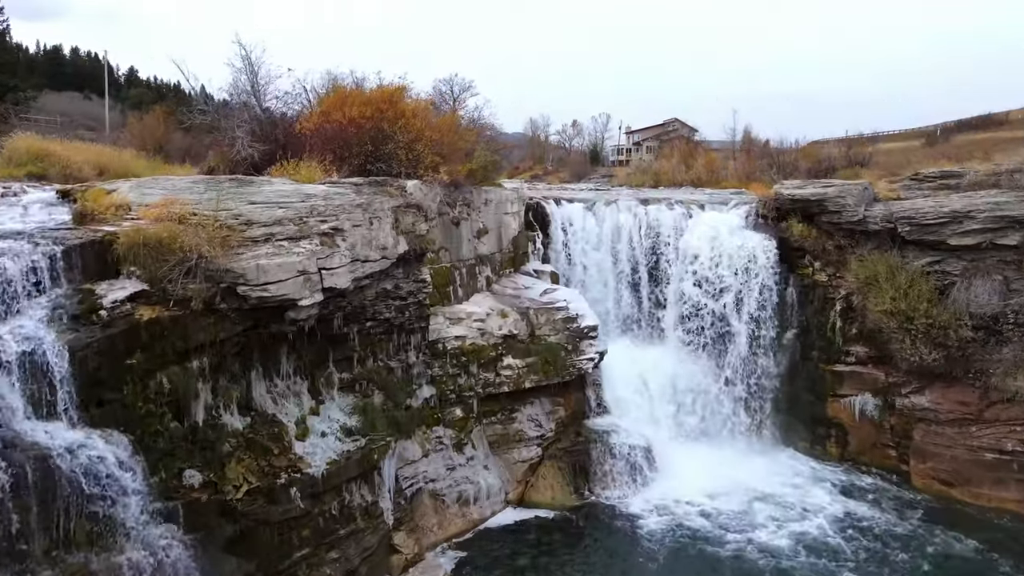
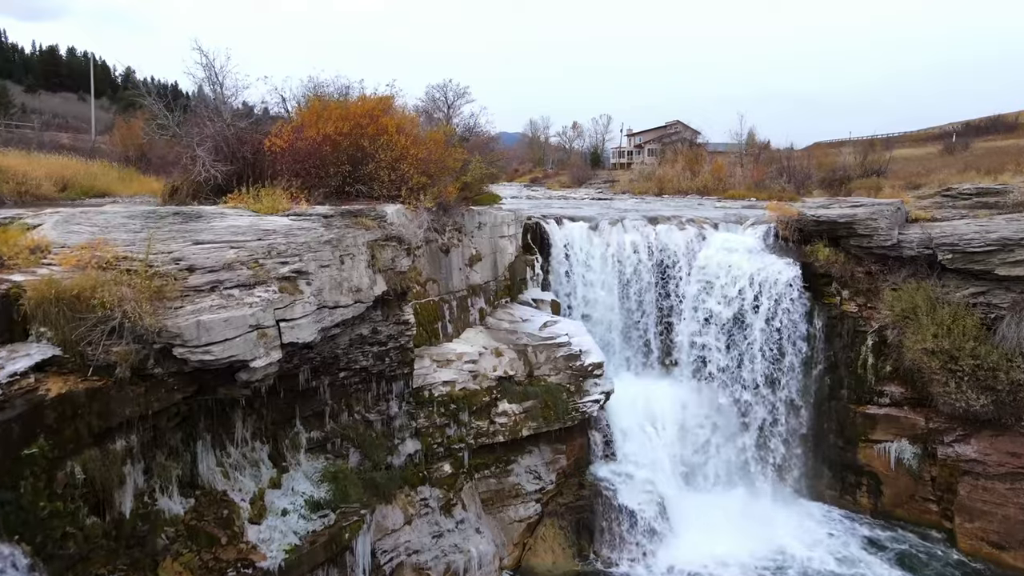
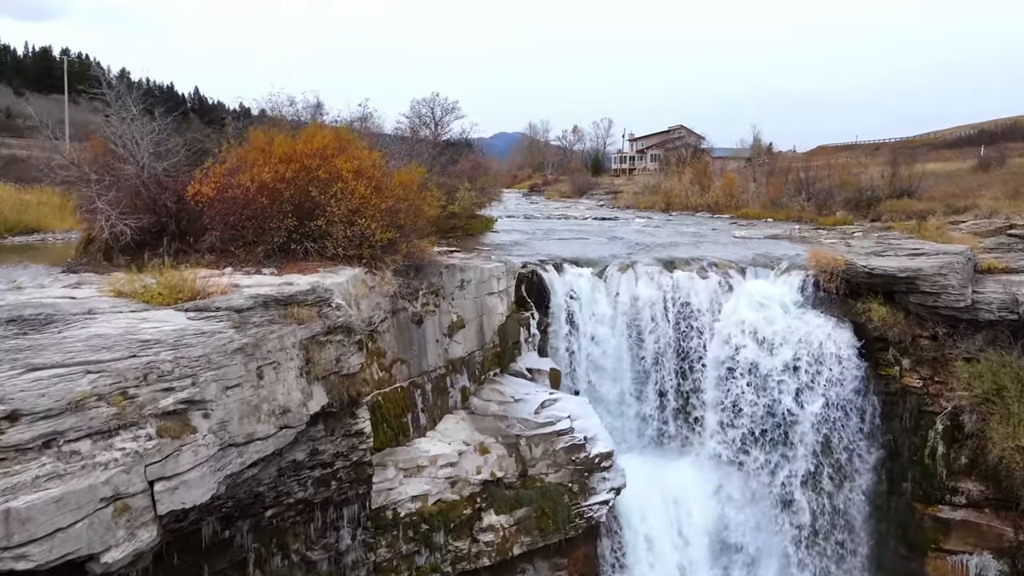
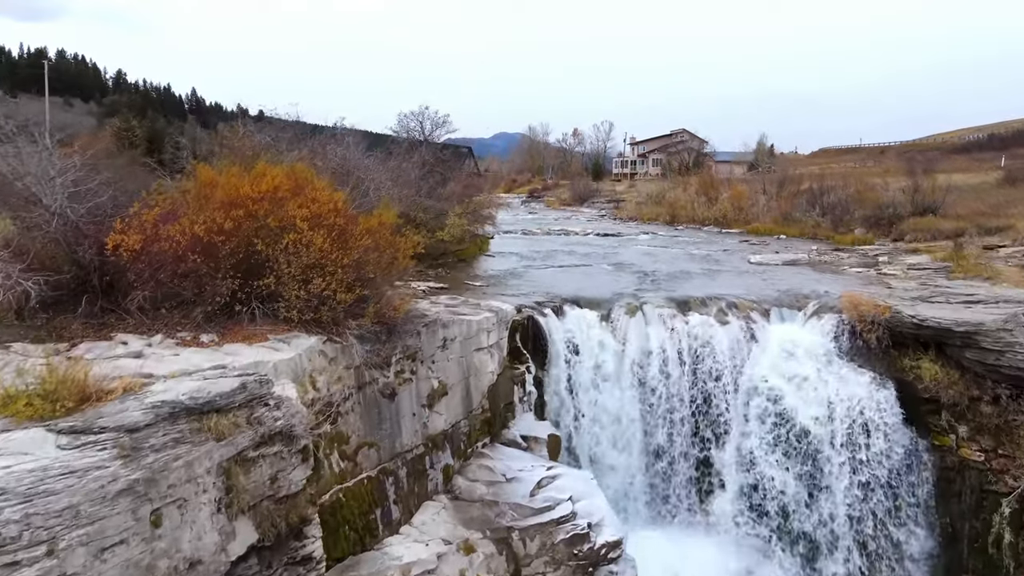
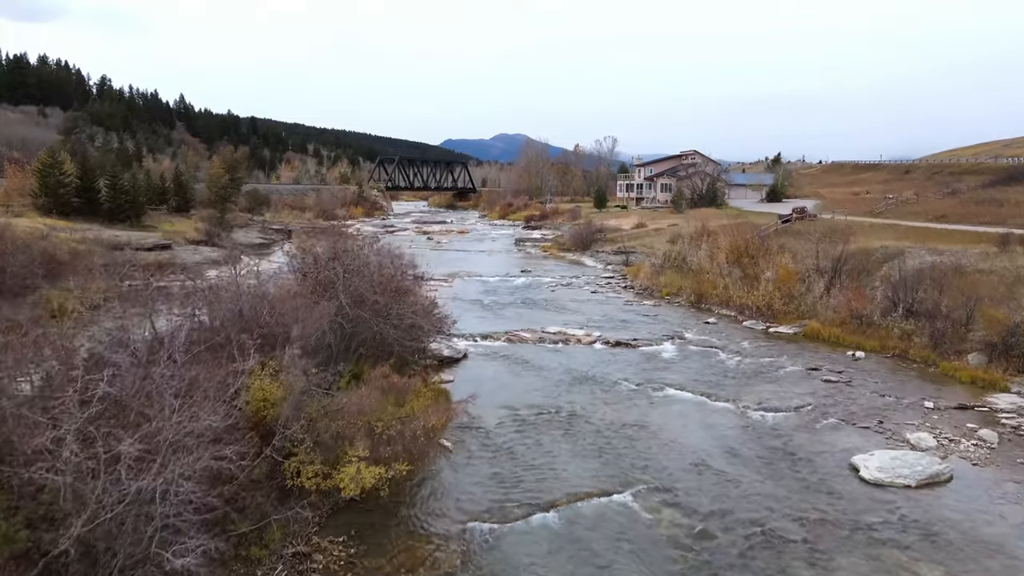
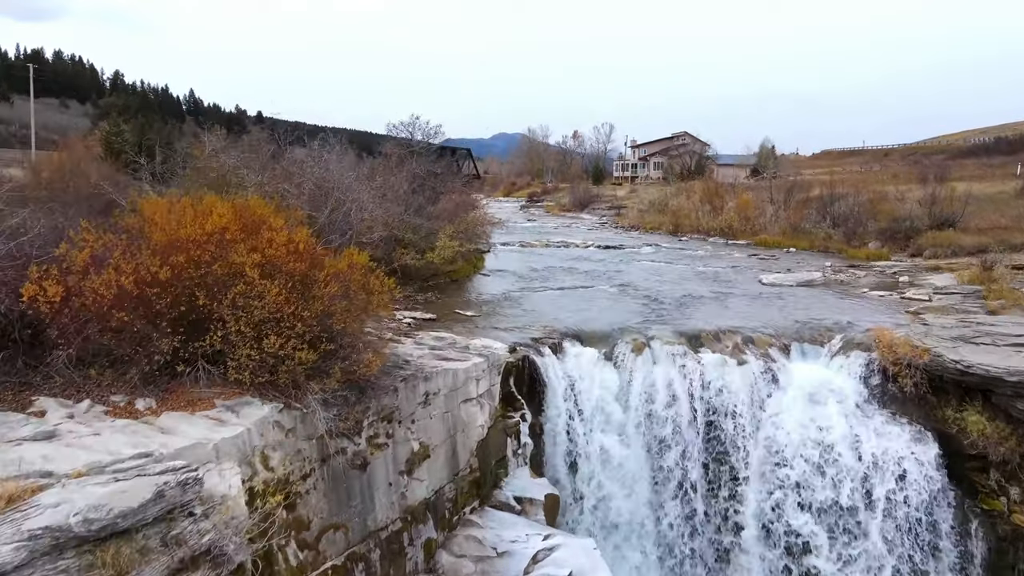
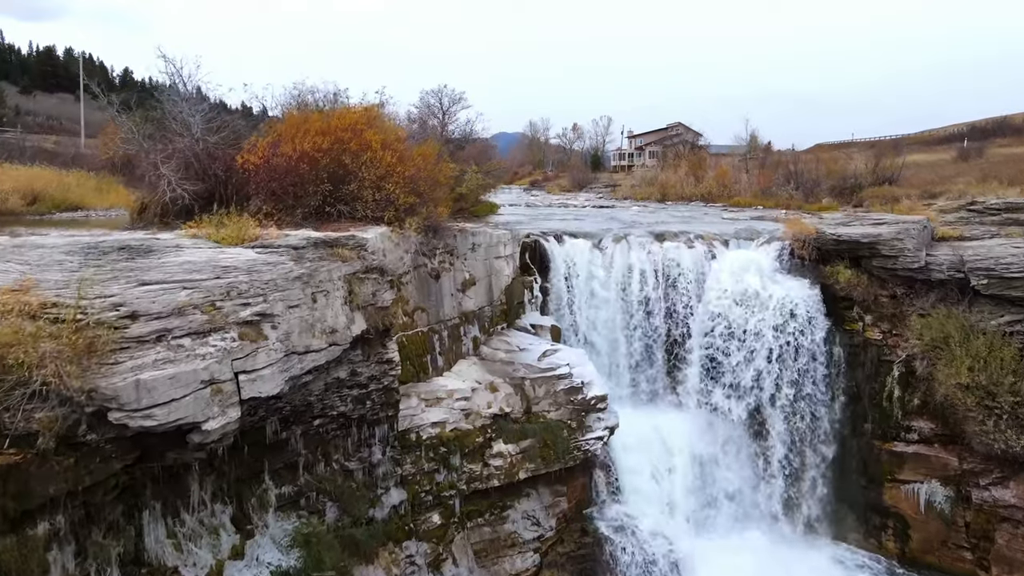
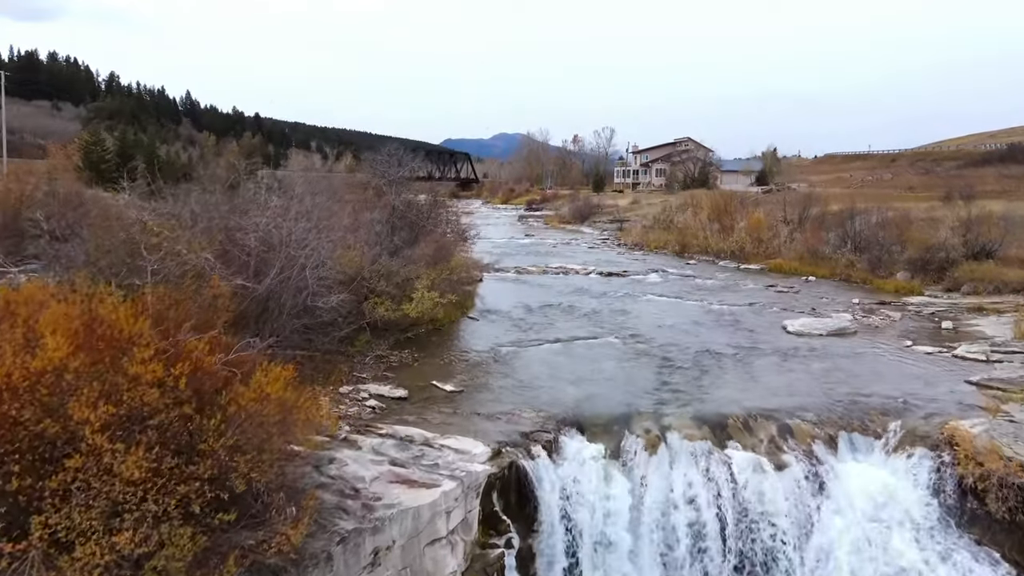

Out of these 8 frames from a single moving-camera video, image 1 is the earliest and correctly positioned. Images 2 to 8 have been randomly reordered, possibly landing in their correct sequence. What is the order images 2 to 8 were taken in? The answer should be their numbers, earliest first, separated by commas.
2, 7, 3, 4, 6, 8, 5
